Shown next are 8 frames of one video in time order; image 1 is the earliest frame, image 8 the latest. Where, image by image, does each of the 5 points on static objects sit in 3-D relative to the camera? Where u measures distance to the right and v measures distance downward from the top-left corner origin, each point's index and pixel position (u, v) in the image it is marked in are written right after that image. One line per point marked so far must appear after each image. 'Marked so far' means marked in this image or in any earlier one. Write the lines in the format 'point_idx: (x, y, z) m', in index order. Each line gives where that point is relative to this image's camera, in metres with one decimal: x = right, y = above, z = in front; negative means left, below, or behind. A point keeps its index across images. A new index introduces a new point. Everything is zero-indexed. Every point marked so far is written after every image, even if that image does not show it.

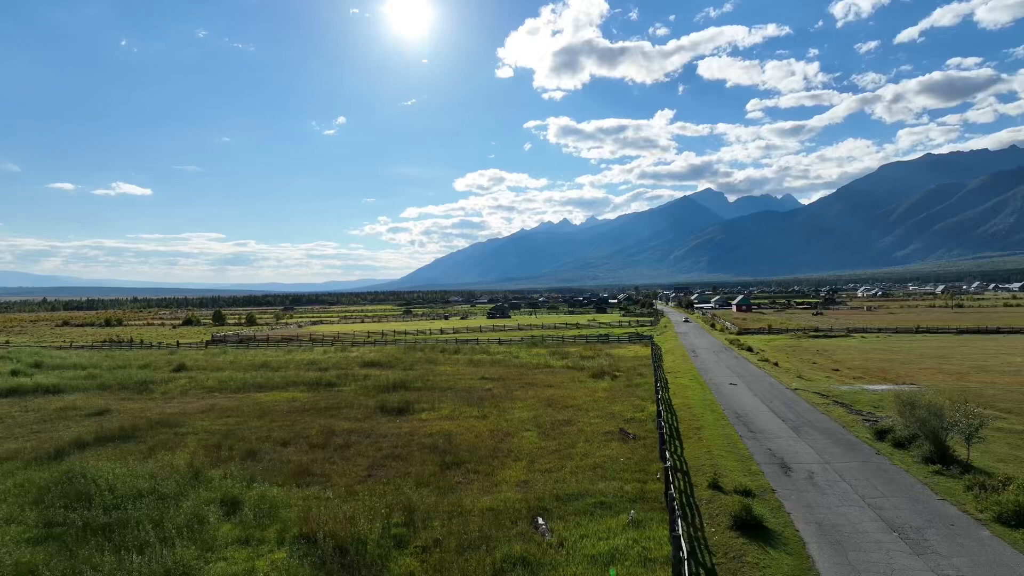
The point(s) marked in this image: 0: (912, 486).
0: (+12.4, -6.1, +16.2) m
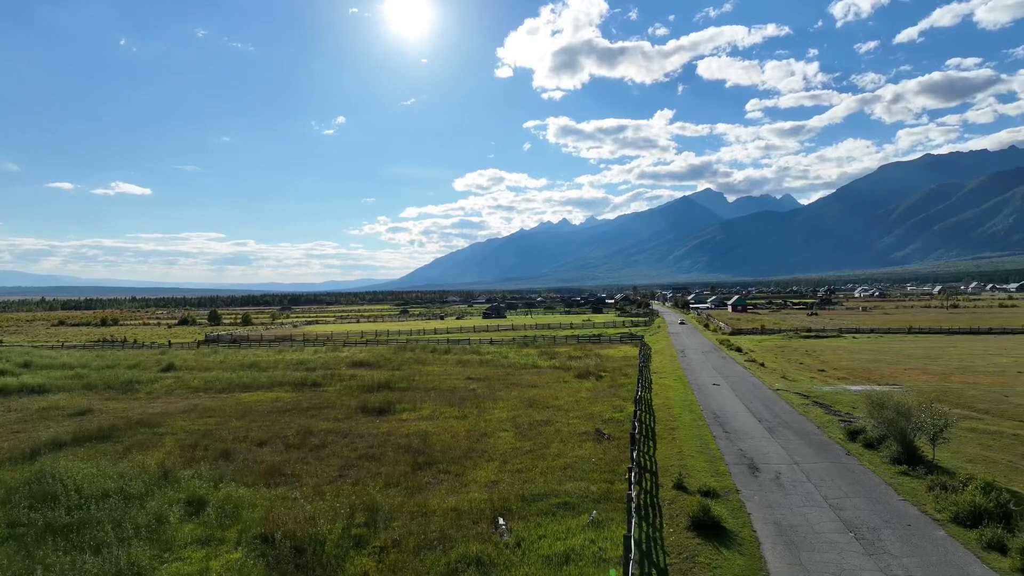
0: (+11.3, -6.2, +16.3) m
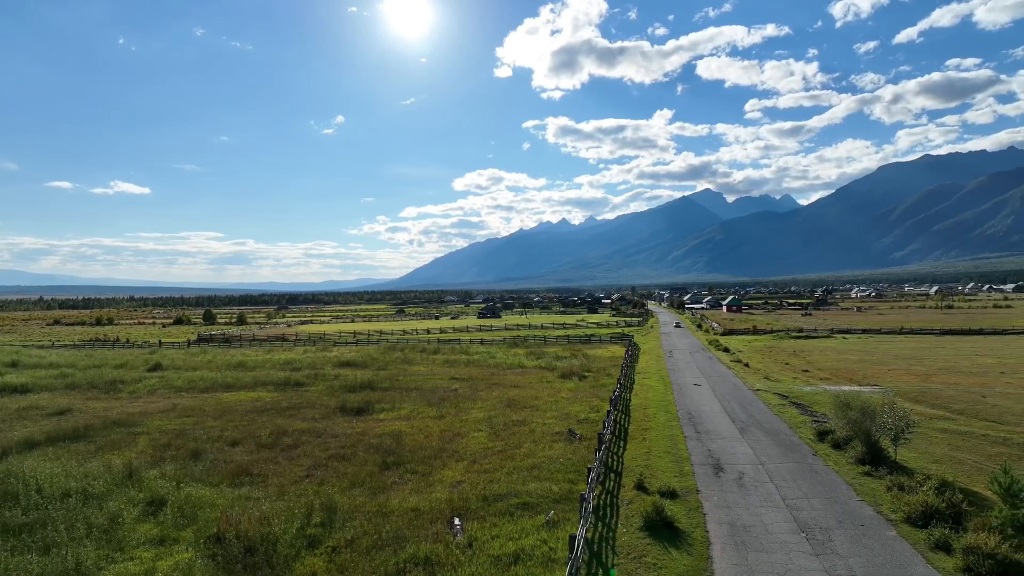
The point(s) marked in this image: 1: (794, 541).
0: (+10.1, -6.2, +16.3) m
1: (+6.9, -6.2, +12.8) m
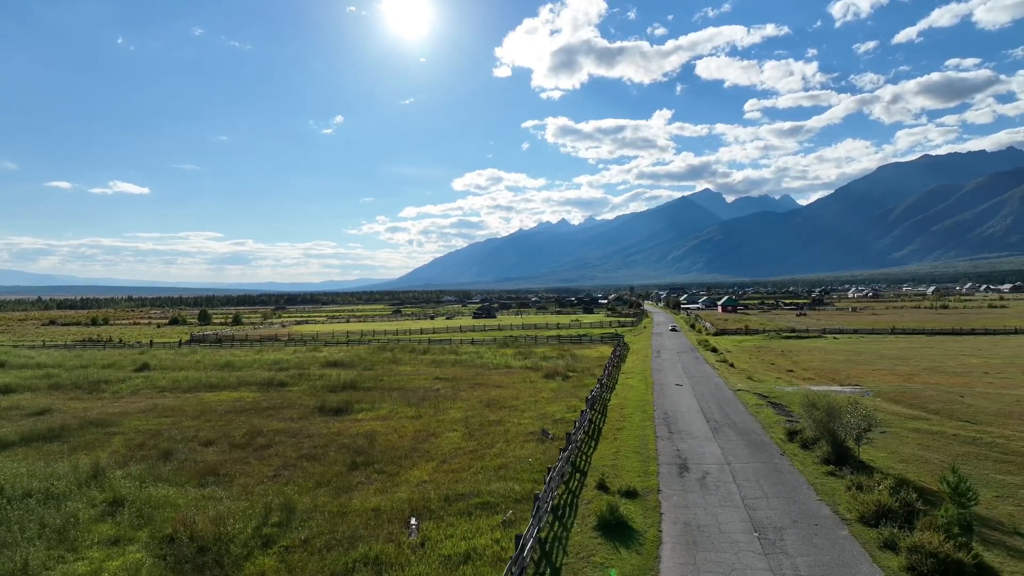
0: (+8.9, -6.2, +16.4) m
1: (+5.8, -6.2, +12.9) m
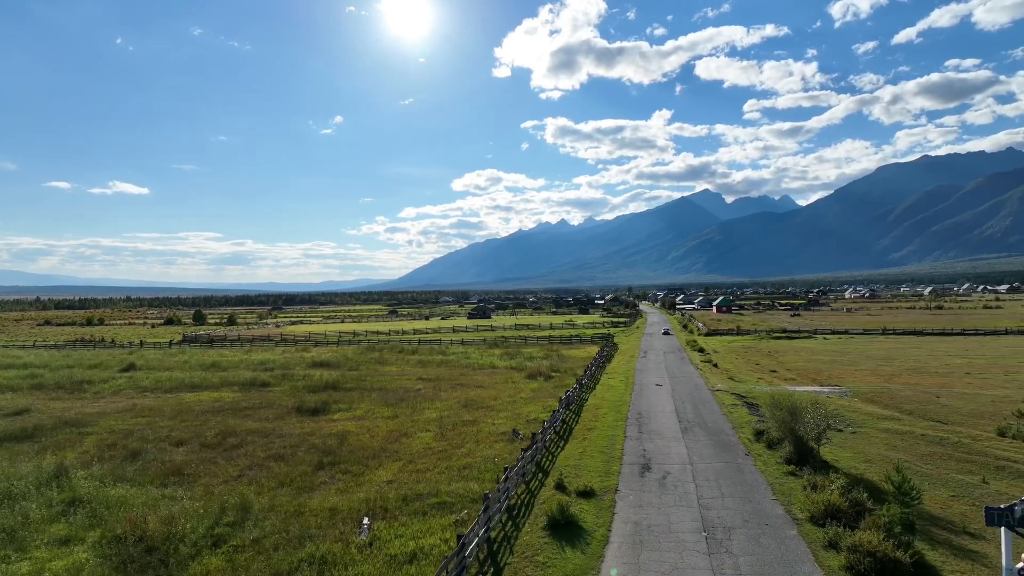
0: (+7.6, -6.2, +16.4) m
1: (+4.5, -6.3, +12.9) m
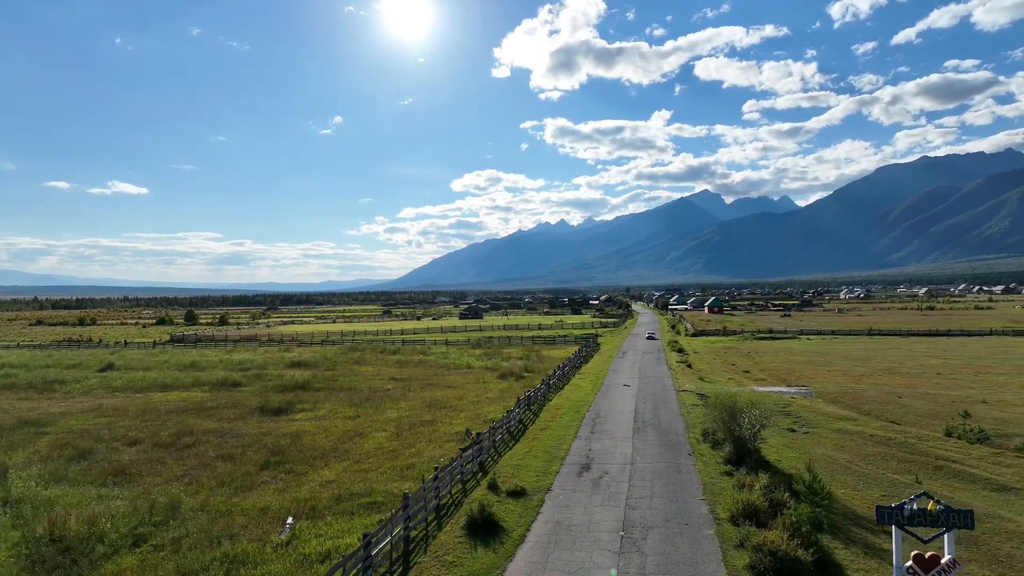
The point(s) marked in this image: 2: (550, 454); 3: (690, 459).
0: (+5.6, -6.2, +16.5) m
1: (+2.4, -6.3, +13.0) m
2: (+1.4, -6.2, +19.6) m
3: (+6.4, -6.2, +18.9) m
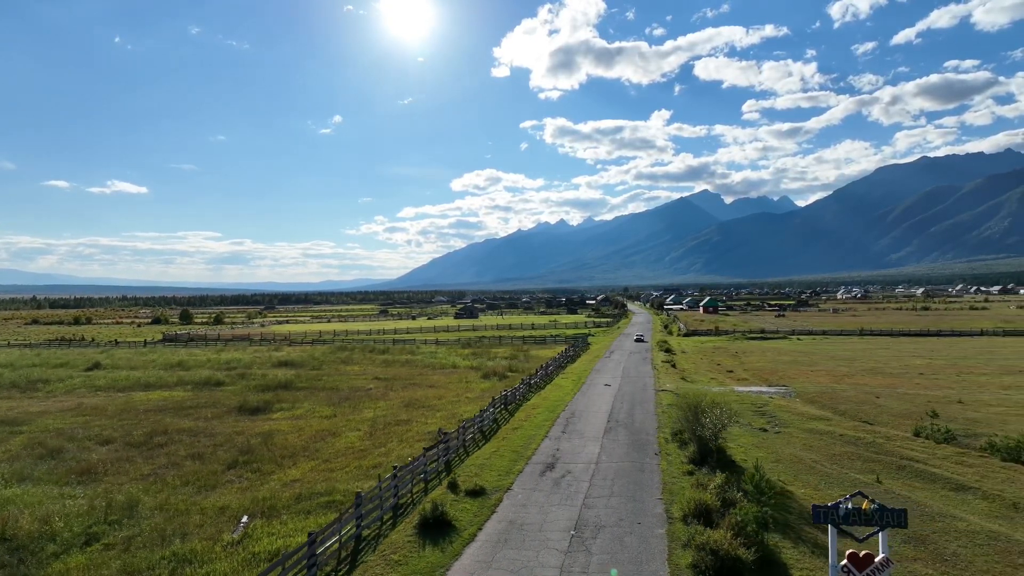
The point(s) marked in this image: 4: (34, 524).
0: (+4.3, -6.2, +16.5) m
1: (+1.1, -6.3, +13.0) m
2: (+0.2, -6.2, +19.6) m
3: (+5.2, -6.2, +19.0) m
4: (-12.6, -6.1, +13.8) m
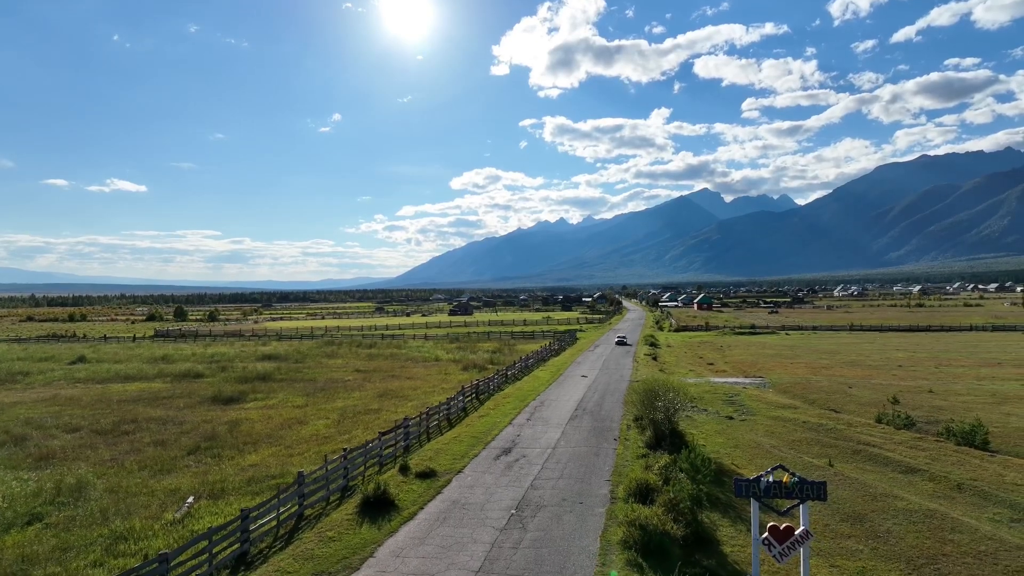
0: (+2.8, -5.7, +16.6) m
1: (-0.4, -5.8, +13.1) m
2: (-1.3, -5.7, +19.7) m
3: (+3.7, -5.7, +19.0) m
4: (-14.1, -5.6, +13.9) m
